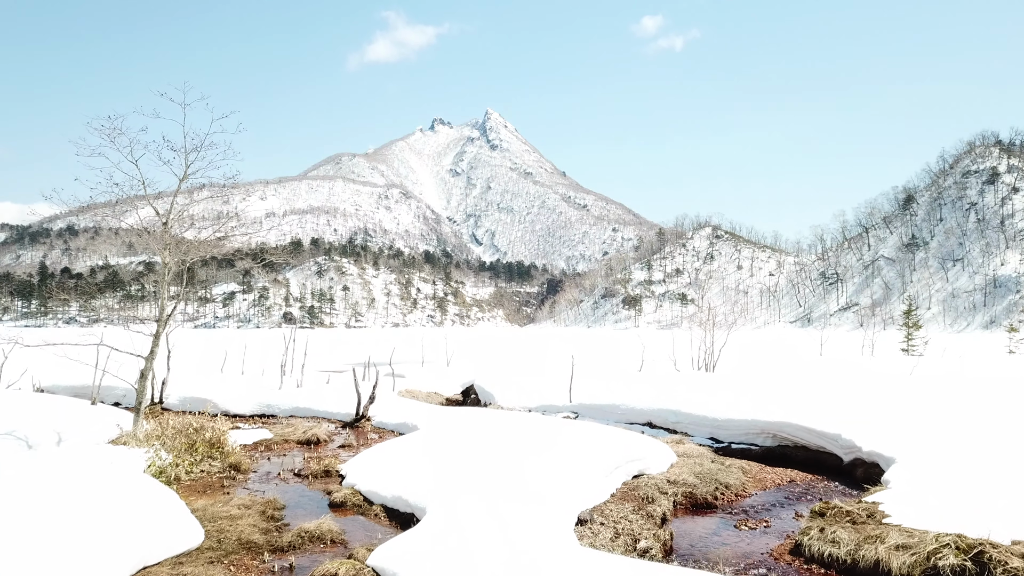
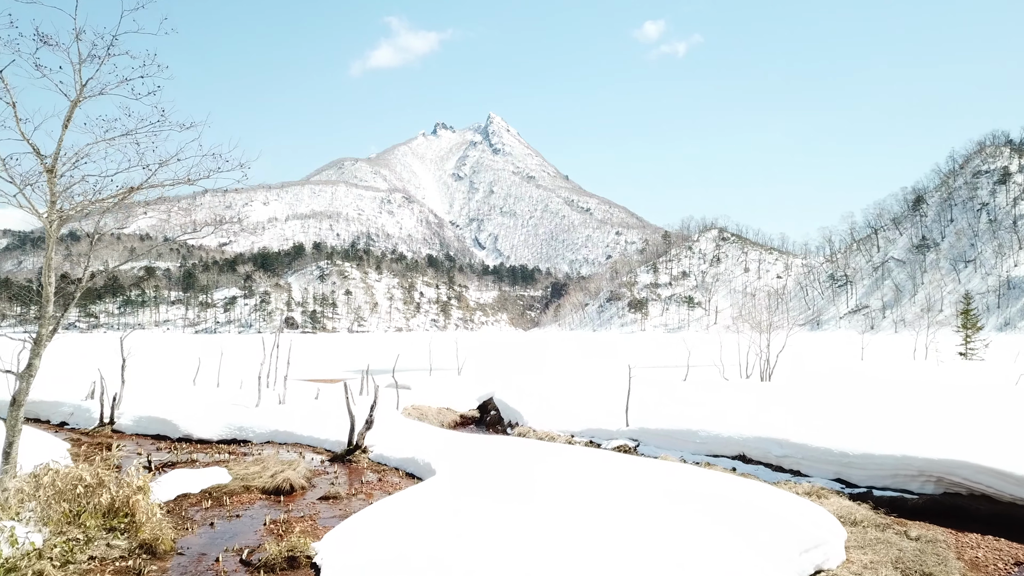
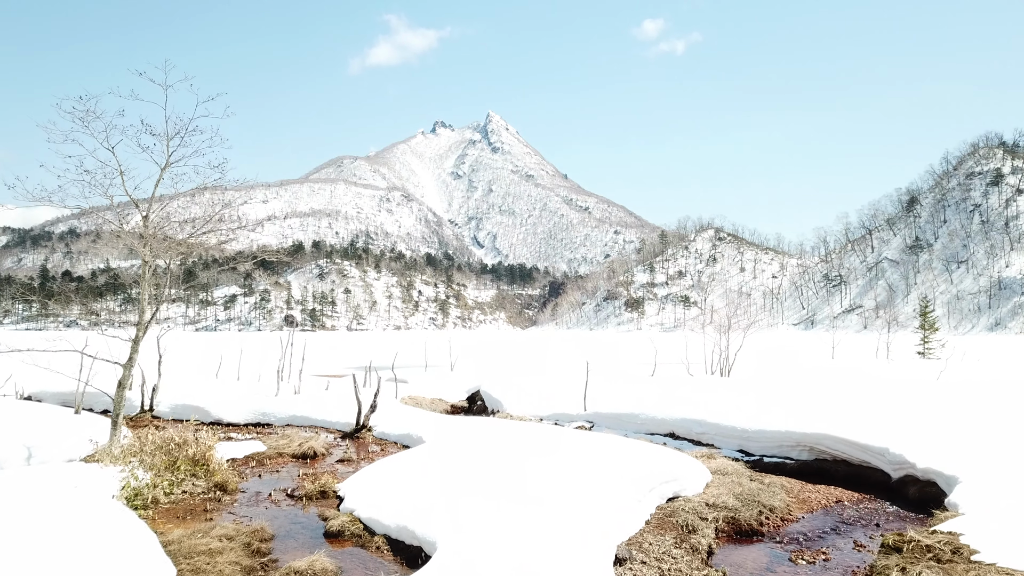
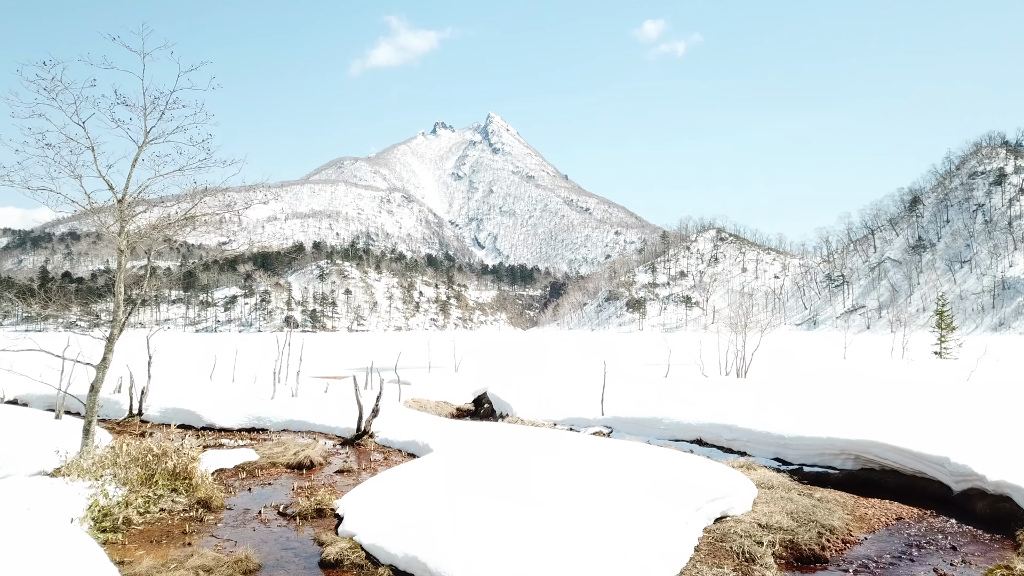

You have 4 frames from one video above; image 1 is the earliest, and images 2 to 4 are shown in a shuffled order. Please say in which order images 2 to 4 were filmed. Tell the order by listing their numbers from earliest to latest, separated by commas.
3, 4, 2
